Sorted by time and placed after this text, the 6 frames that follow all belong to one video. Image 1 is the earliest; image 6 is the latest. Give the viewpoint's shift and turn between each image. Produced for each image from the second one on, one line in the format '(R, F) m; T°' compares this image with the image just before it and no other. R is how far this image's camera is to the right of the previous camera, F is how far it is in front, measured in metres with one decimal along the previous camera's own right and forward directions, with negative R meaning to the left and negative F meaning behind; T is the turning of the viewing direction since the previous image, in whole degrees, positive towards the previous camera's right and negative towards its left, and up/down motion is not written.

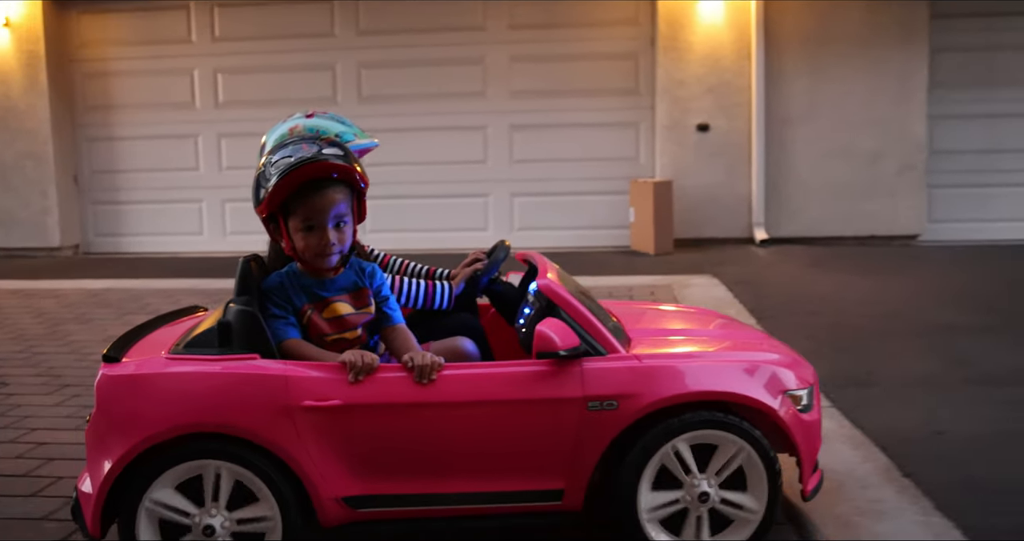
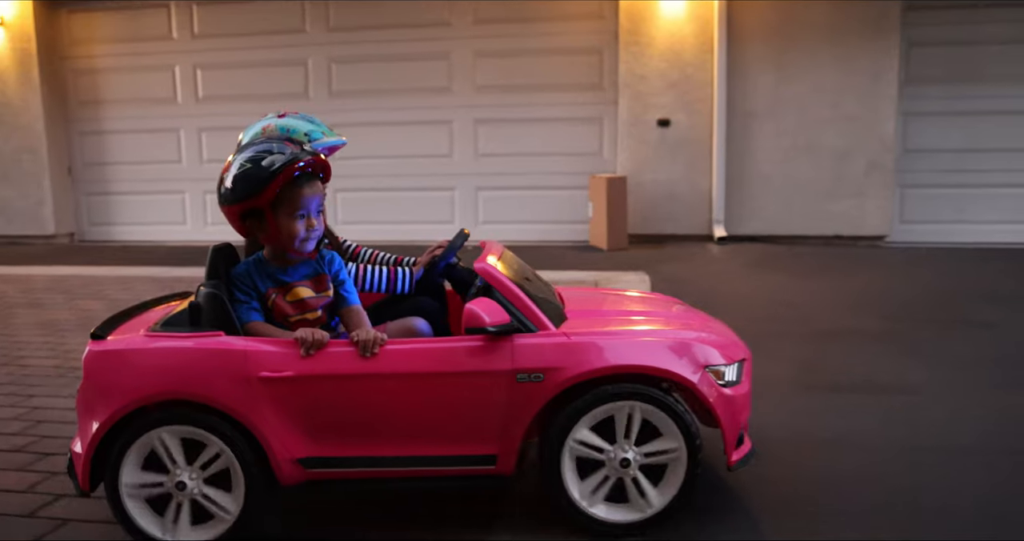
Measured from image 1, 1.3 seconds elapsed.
(+0.8, 0.0) m; -5°
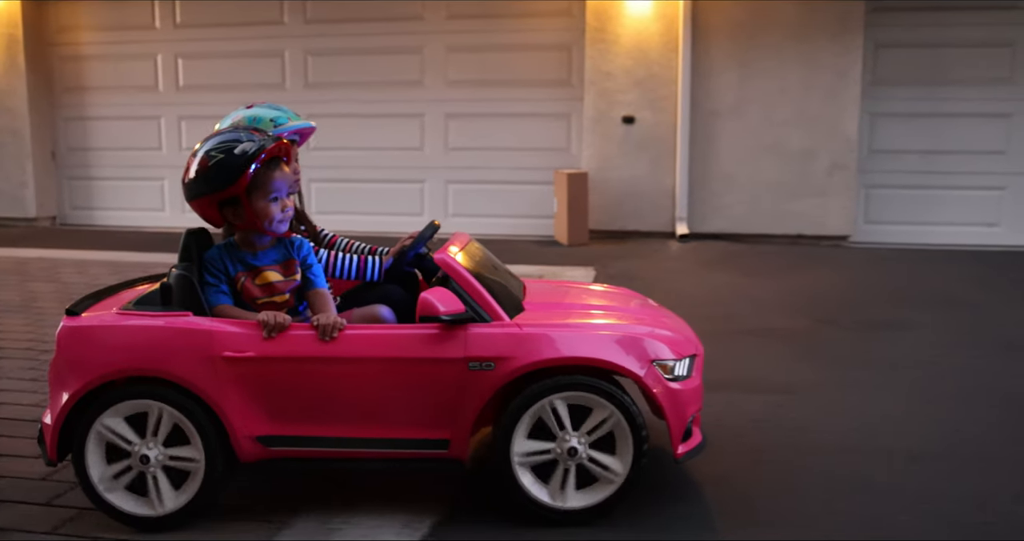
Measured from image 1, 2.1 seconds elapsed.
(+0.4, -0.1) m; -2°
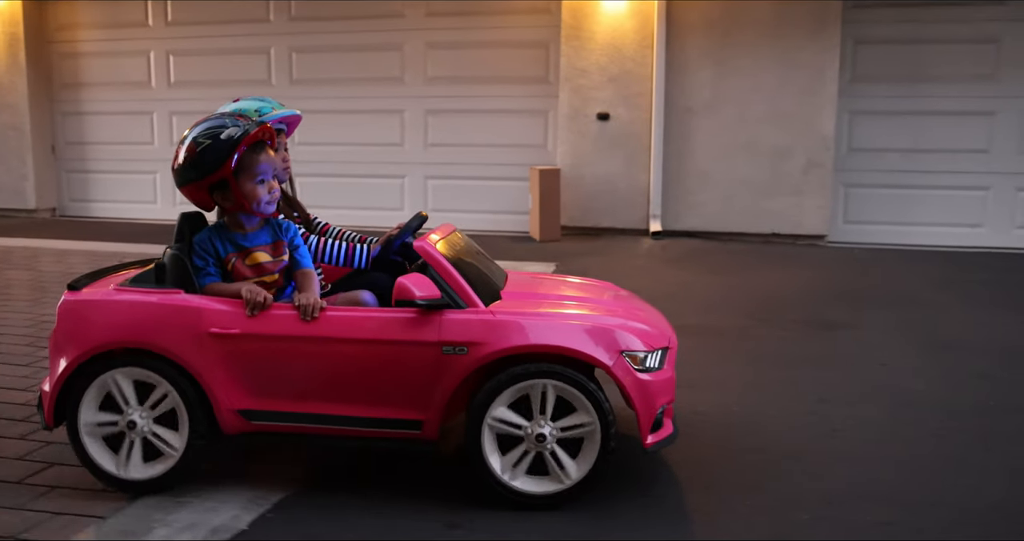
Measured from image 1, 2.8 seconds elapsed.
(+0.5, 0.0) m; -3°
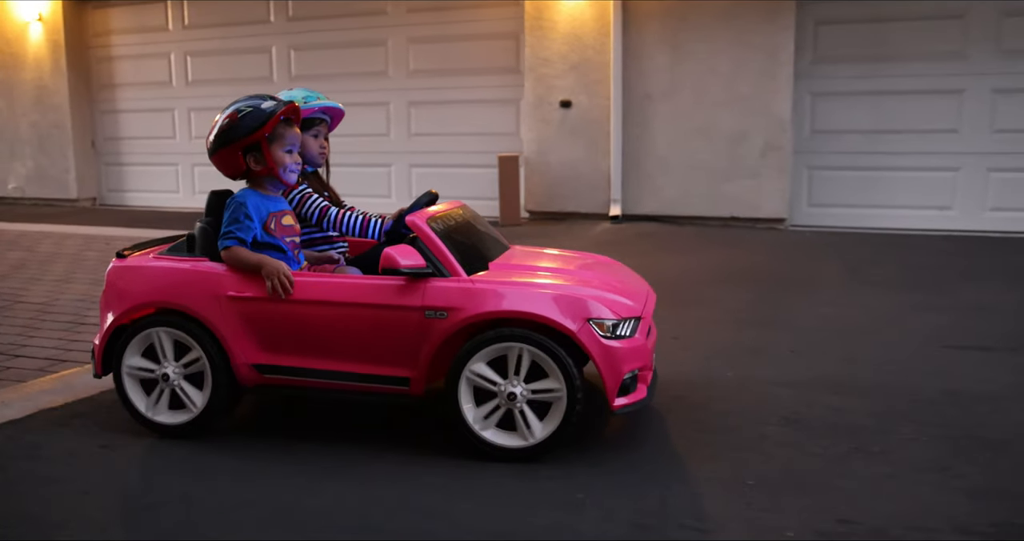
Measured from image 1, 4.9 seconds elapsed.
(+1.1, -0.2) m; -8°
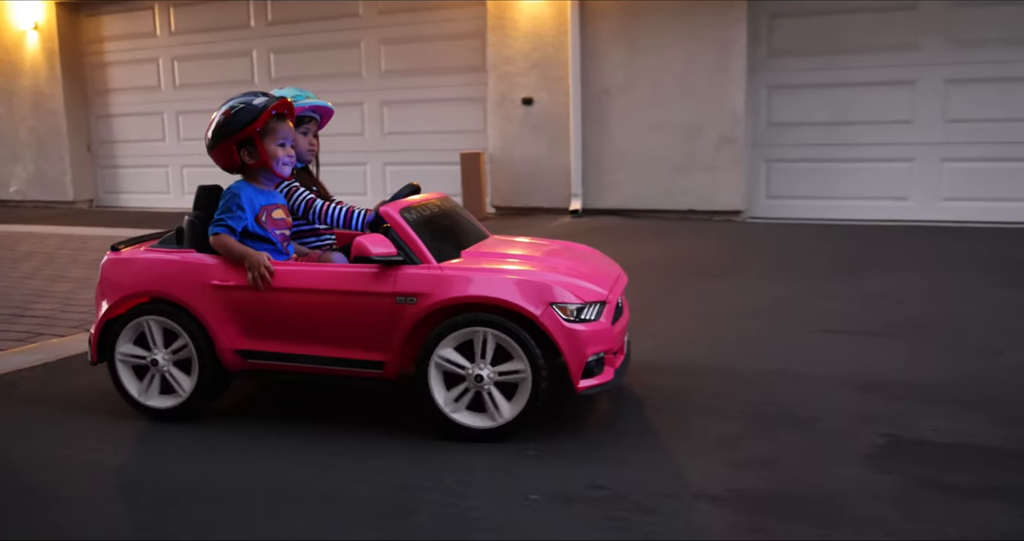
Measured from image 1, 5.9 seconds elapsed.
(+0.5, -0.1) m; -3°
